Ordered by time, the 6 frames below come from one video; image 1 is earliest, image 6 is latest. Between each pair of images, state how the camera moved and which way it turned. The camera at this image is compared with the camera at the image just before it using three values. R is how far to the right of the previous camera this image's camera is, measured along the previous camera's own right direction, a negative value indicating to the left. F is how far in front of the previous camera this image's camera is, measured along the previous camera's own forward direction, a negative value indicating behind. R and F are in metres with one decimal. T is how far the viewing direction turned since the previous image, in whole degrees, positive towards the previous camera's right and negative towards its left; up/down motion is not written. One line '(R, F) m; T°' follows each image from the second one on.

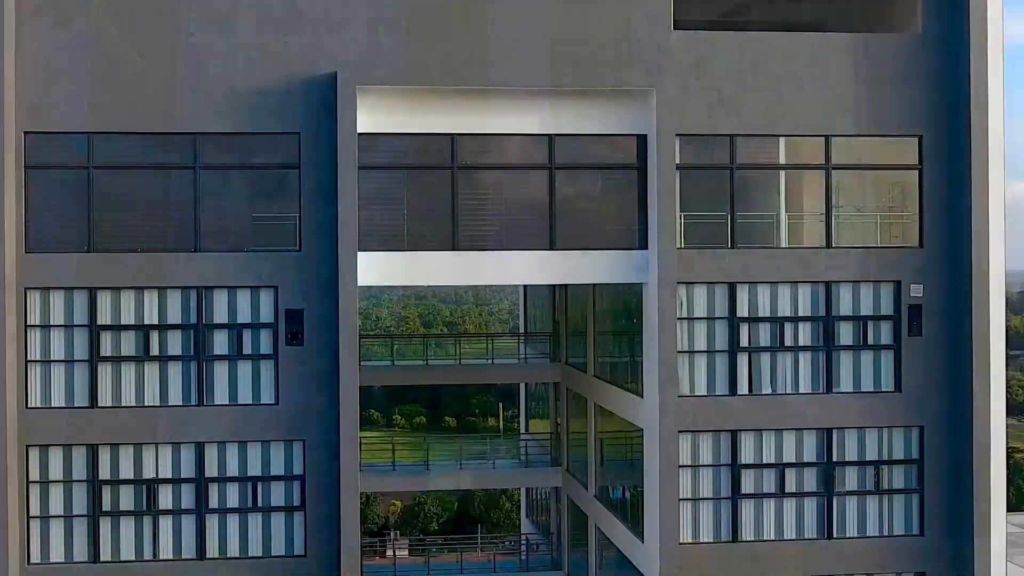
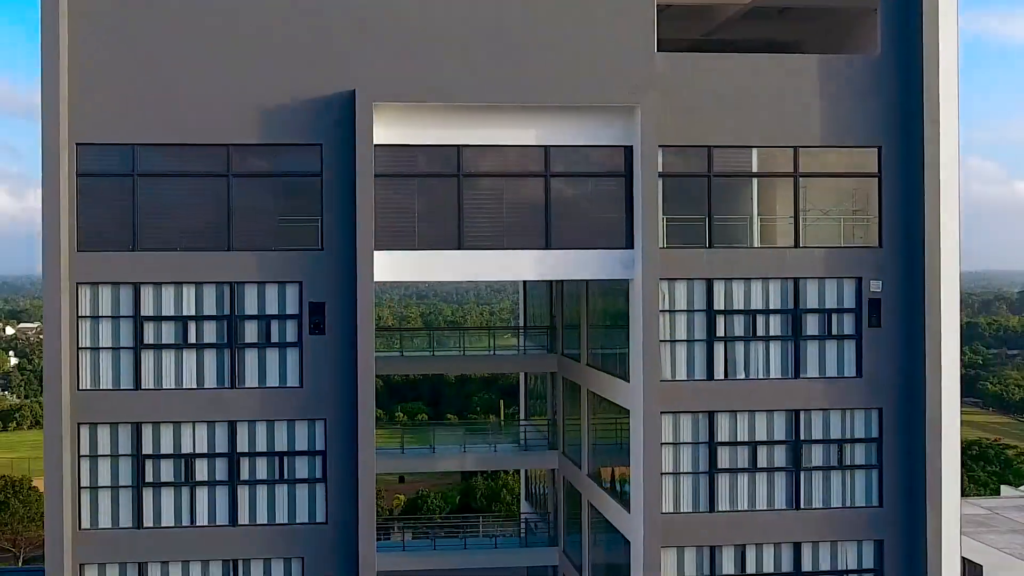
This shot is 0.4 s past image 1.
(0.0, -1.4) m; 0°
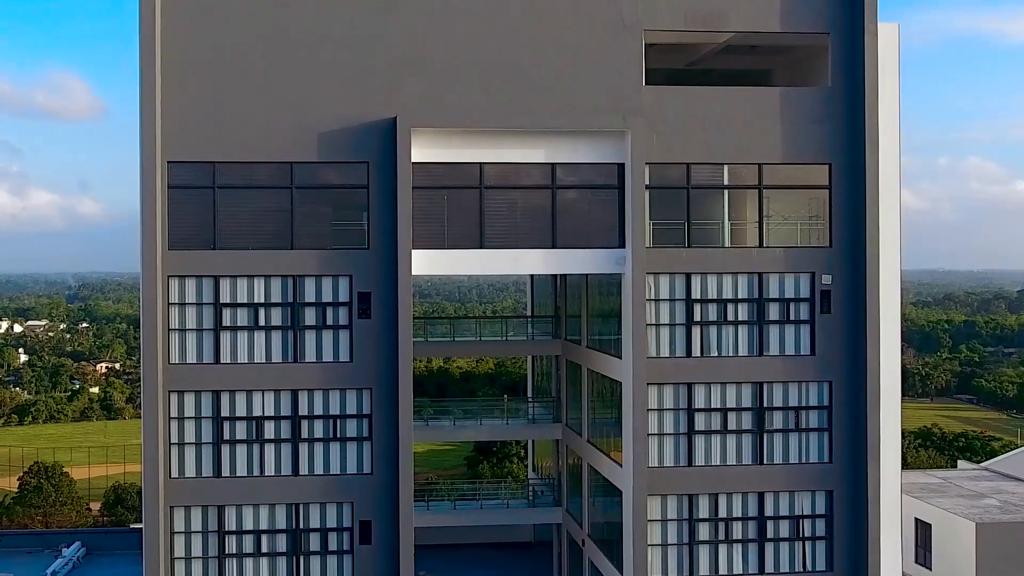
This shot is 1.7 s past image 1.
(-0.2, -2.9) m; 0°
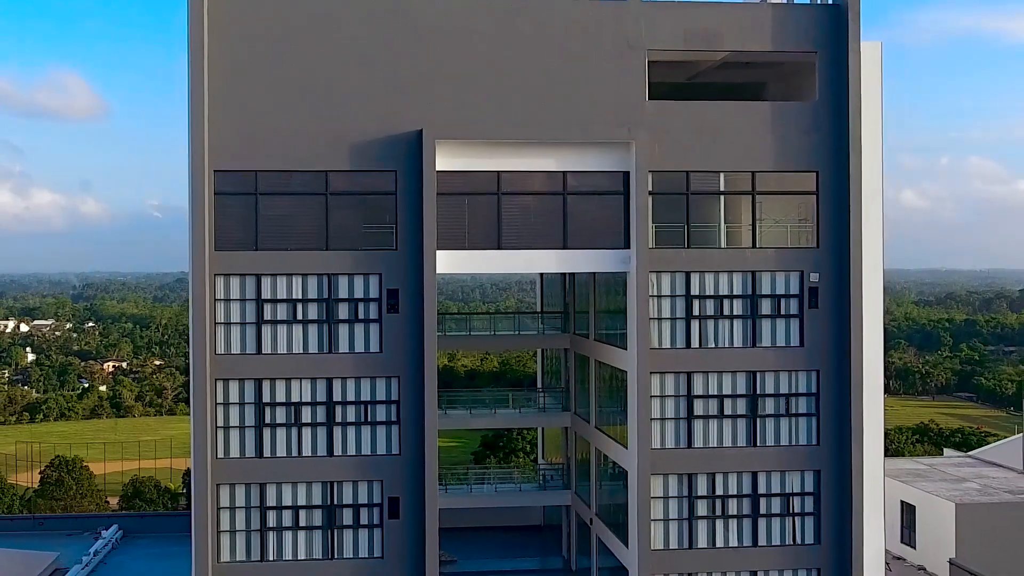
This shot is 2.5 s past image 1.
(-0.3, -1.6) m; 0°
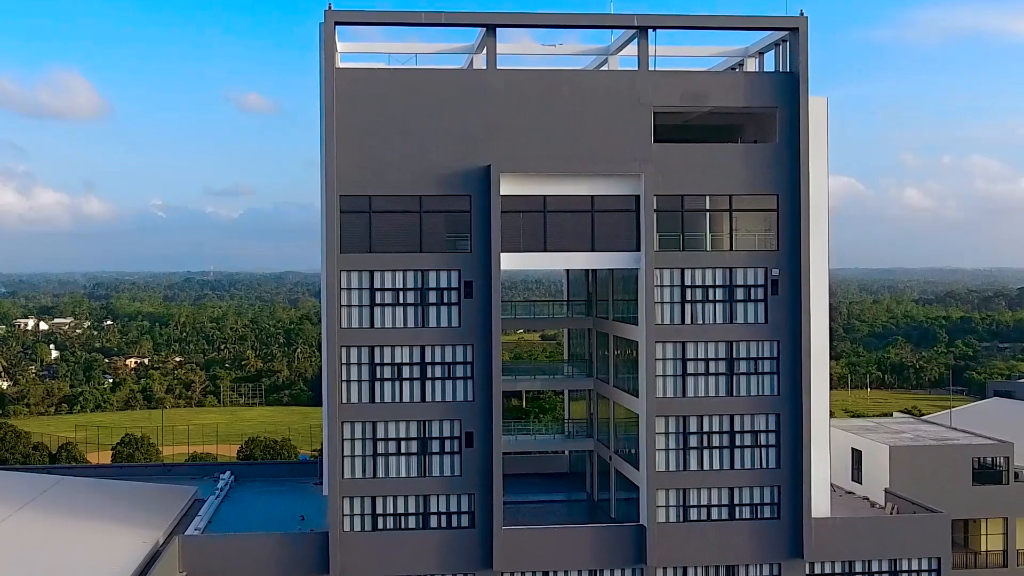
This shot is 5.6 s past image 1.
(-1.1, -6.9) m; 0°
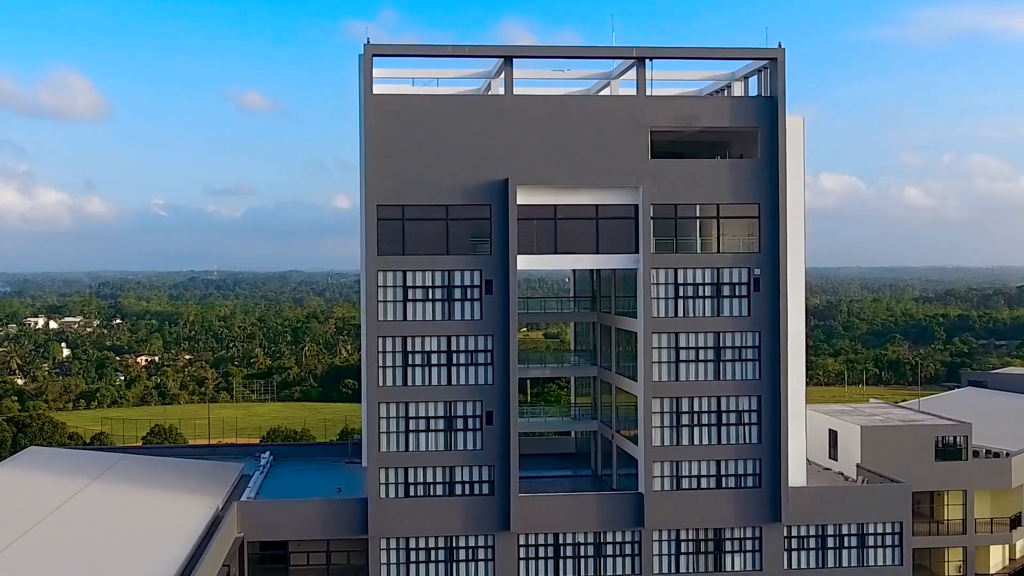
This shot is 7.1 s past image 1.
(-0.4, -3.7) m; 0°
